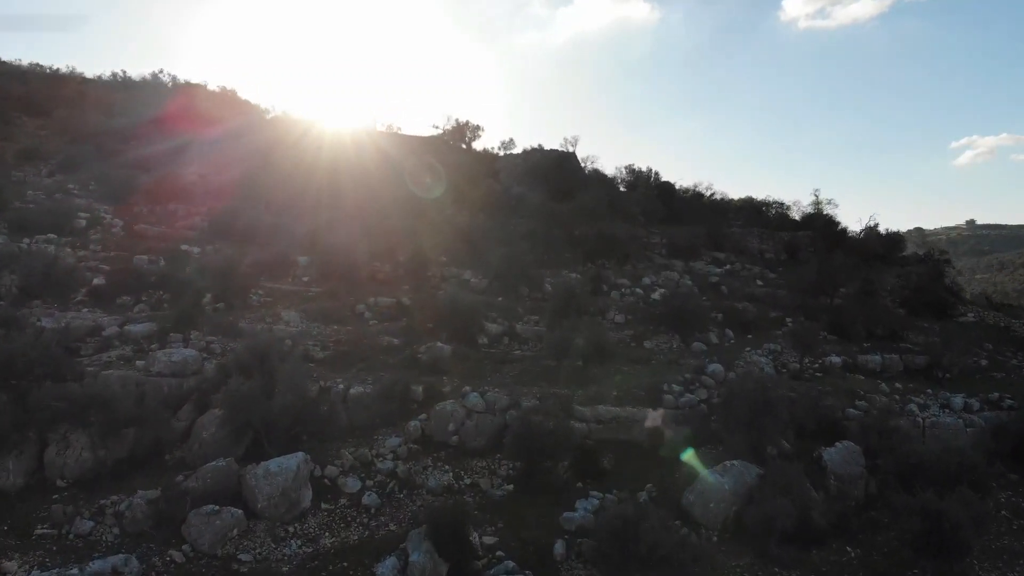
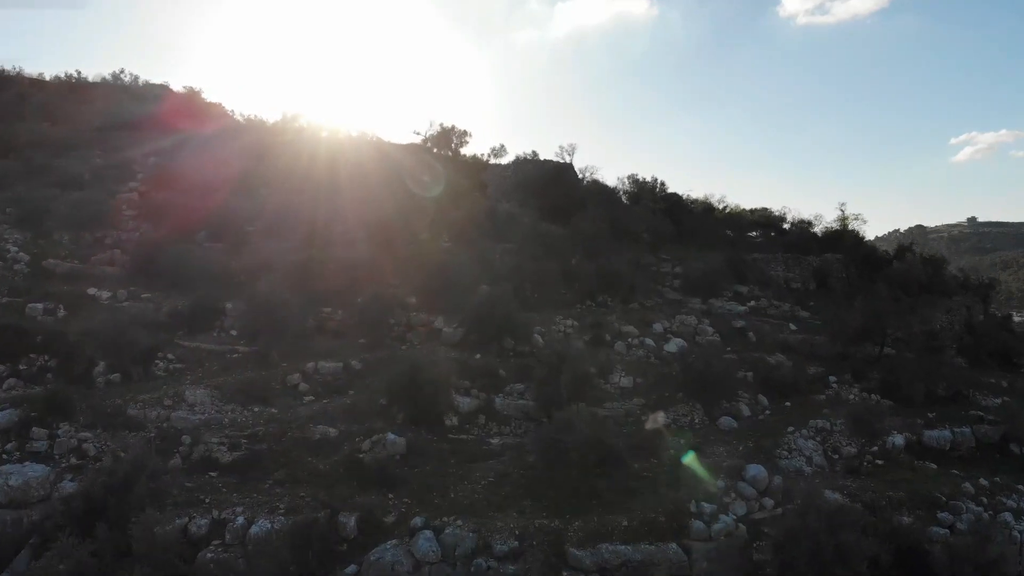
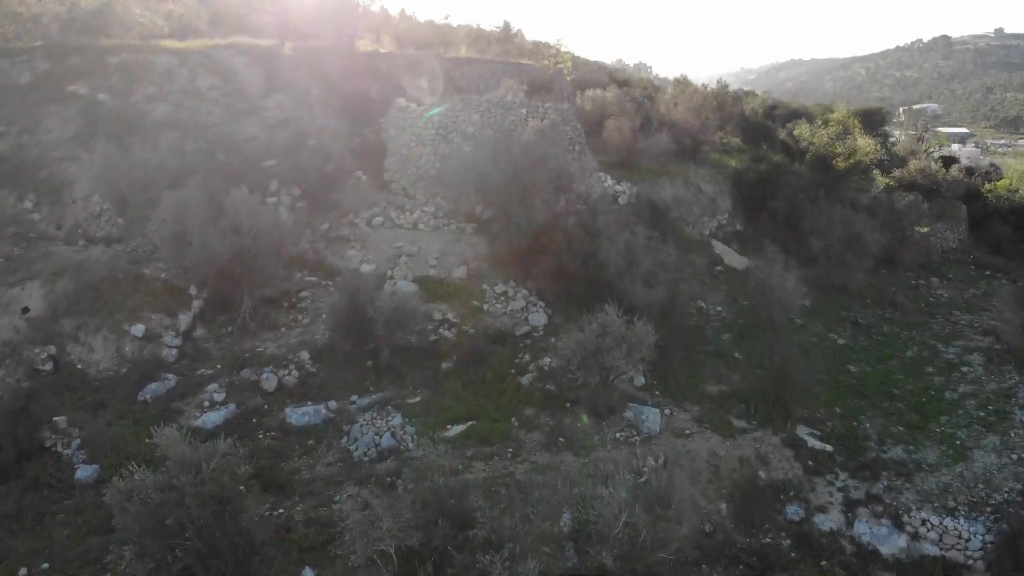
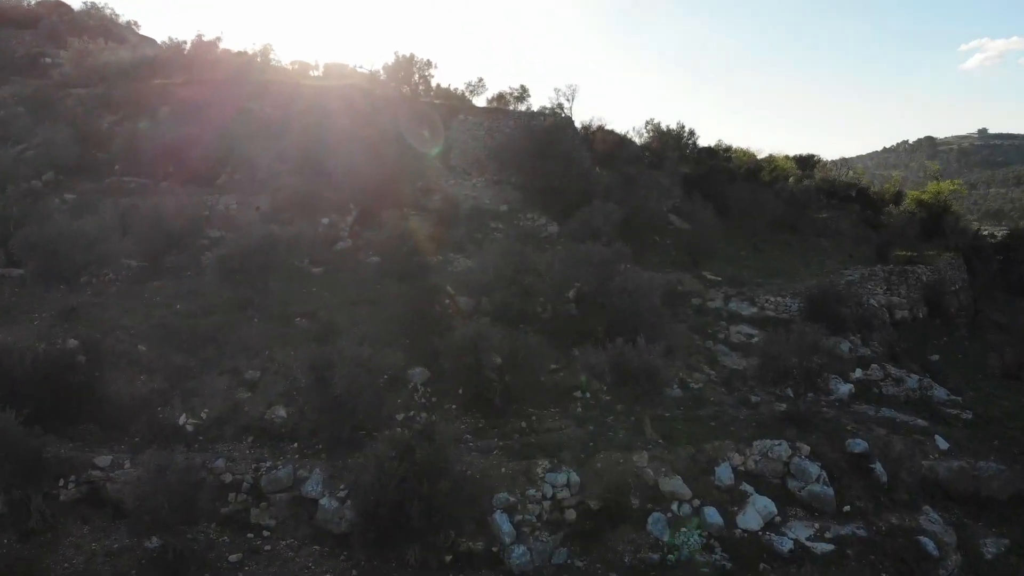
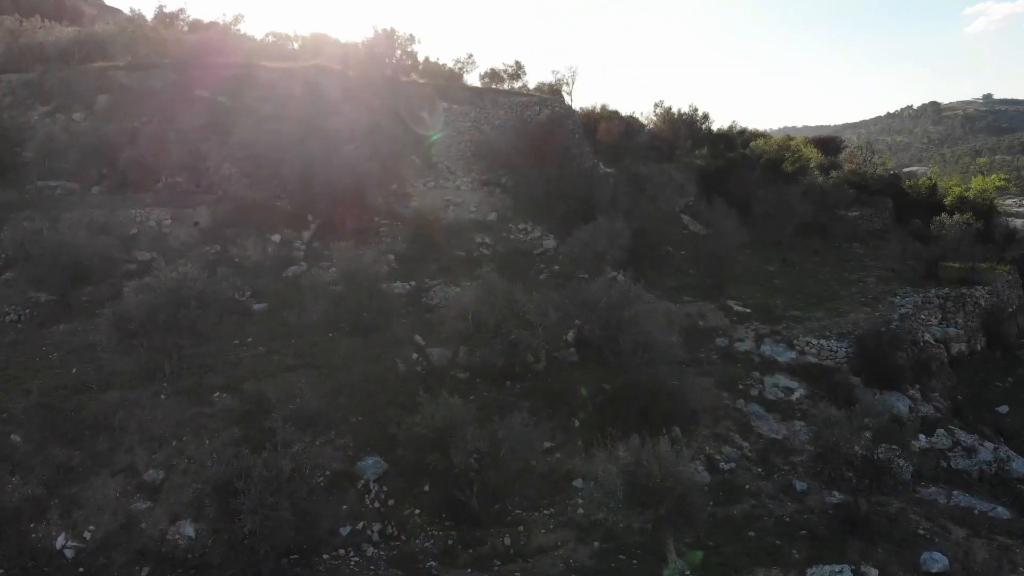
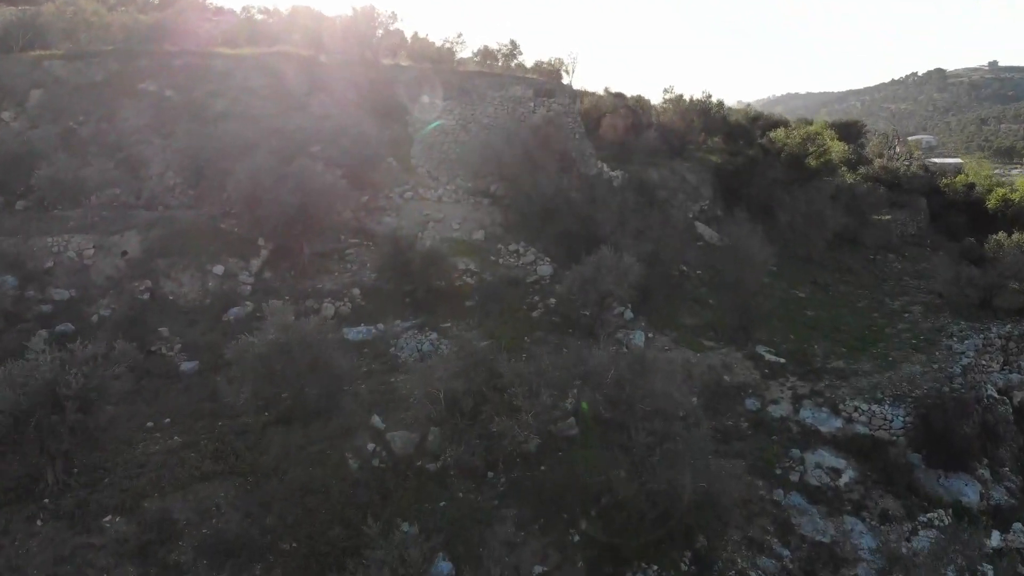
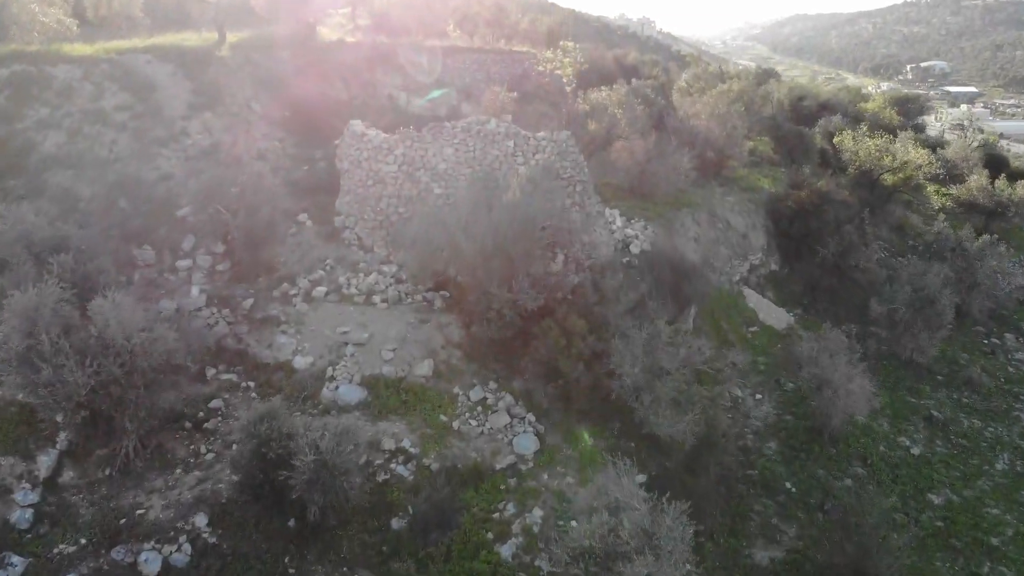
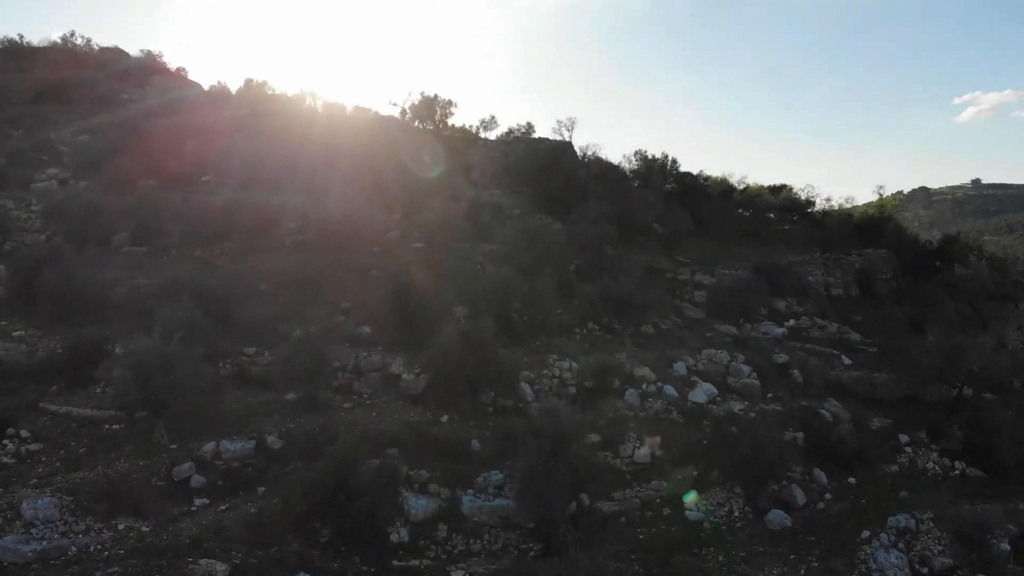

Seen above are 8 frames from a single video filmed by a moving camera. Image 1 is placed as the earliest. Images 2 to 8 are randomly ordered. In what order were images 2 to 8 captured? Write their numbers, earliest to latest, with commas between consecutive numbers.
2, 8, 4, 5, 6, 3, 7
